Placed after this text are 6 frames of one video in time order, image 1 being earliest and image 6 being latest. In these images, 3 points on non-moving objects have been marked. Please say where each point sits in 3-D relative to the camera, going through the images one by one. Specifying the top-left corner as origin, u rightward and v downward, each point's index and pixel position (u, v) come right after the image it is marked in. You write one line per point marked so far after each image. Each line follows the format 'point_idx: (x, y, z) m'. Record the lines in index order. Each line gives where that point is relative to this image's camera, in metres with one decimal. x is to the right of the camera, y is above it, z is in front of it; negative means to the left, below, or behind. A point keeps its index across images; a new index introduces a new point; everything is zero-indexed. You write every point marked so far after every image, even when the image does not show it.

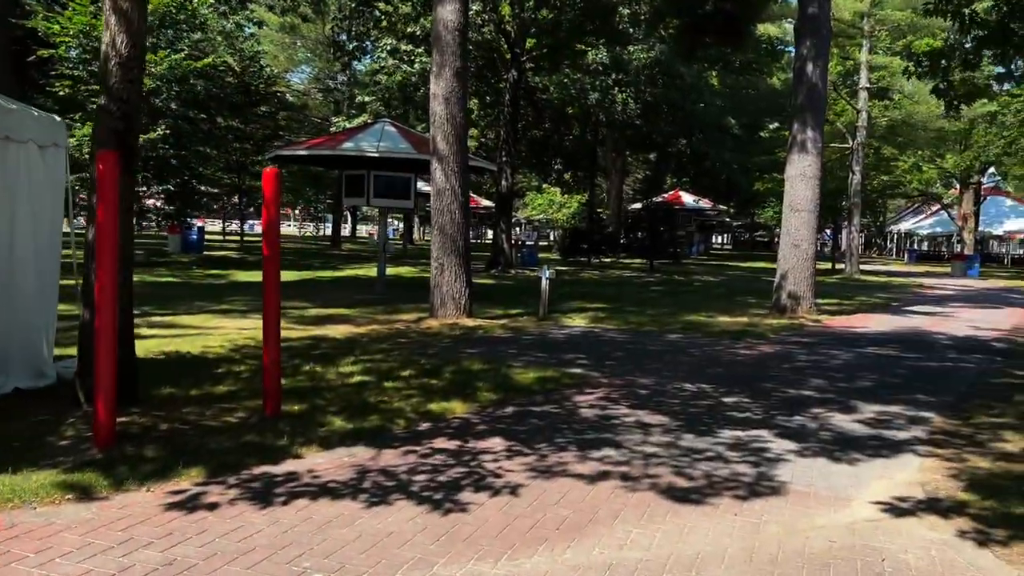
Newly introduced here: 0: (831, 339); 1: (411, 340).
0: (+4.5, -0.7, +11.8) m
1: (-1.3, -0.6, +10.5) m
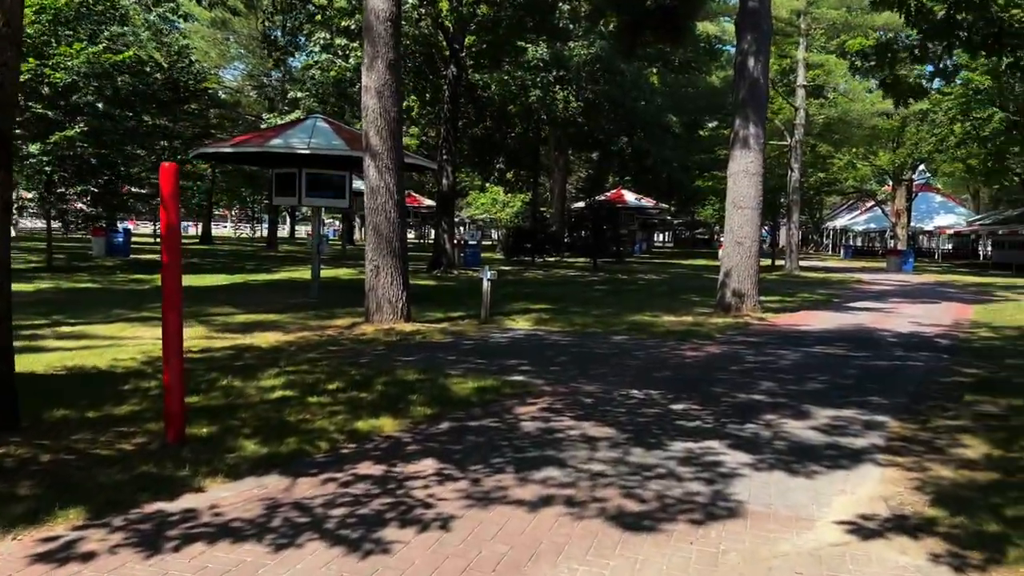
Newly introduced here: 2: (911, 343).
0: (+3.6, -0.7, +11.6) m
1: (-2.0, -0.7, +9.9) m
2: (+5.3, -0.7, +11.2) m
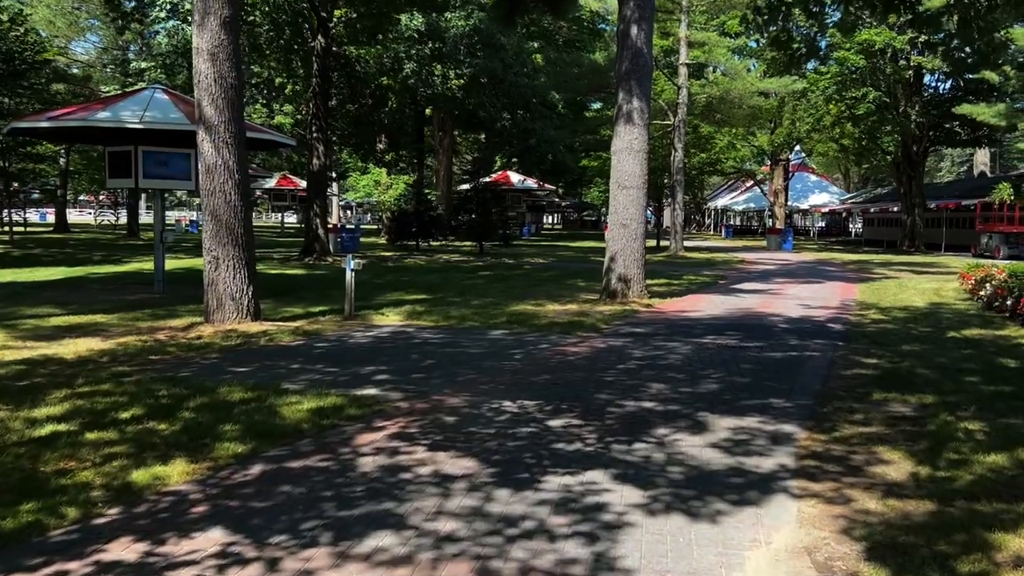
0: (+2.0, -0.5, +10.7) m
1: (-3.4, -0.7, +8.3) m
2: (+3.6, -0.5, +10.5) m
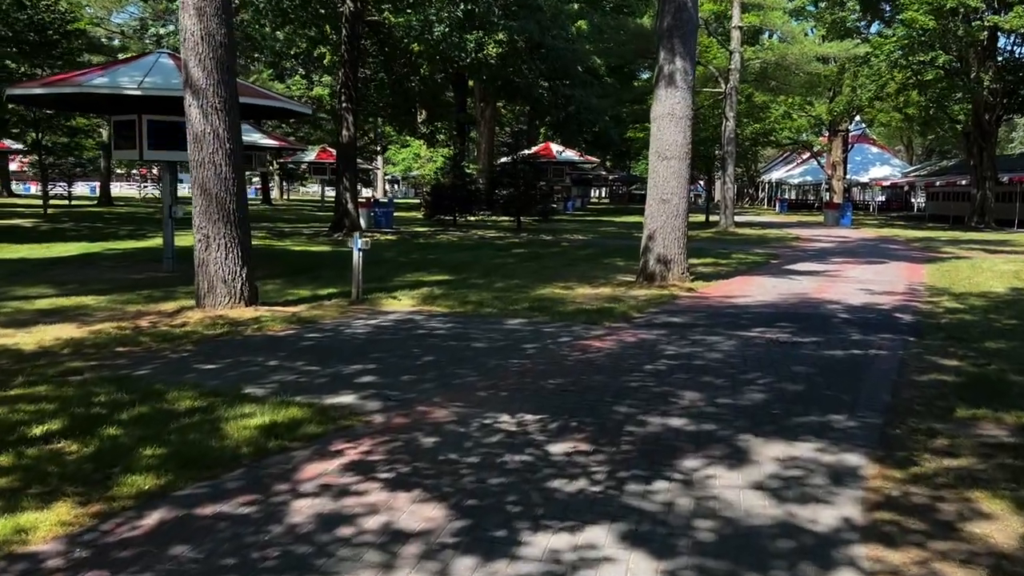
0: (+2.2, -0.3, +9.5) m
1: (-3.3, -0.5, +7.4) m
2: (+3.9, -0.4, +9.2) m
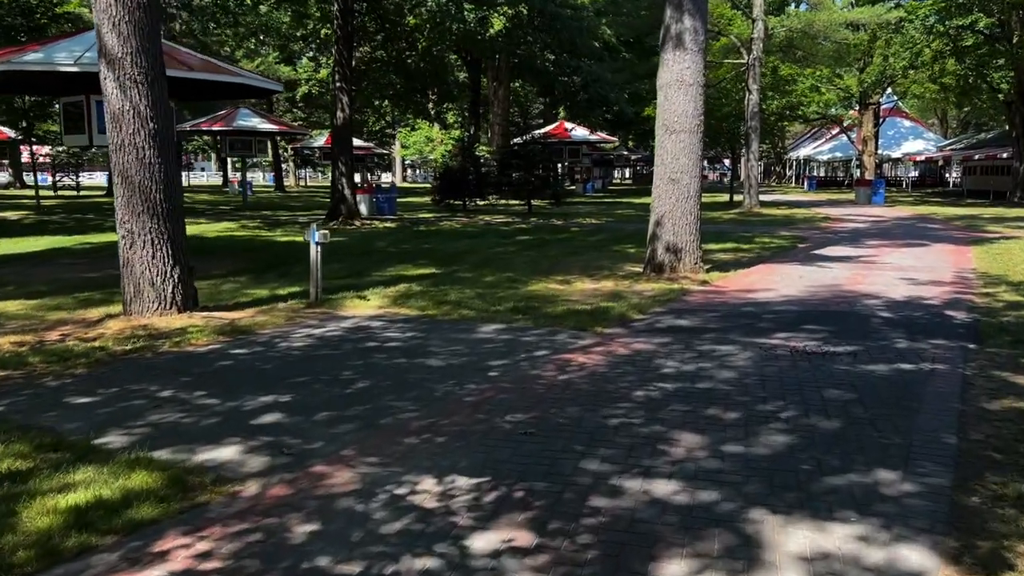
0: (+2.0, -0.3, +8.0) m
1: (-3.6, -0.6, +6.1) m
2: (+3.6, -0.3, +7.6) m
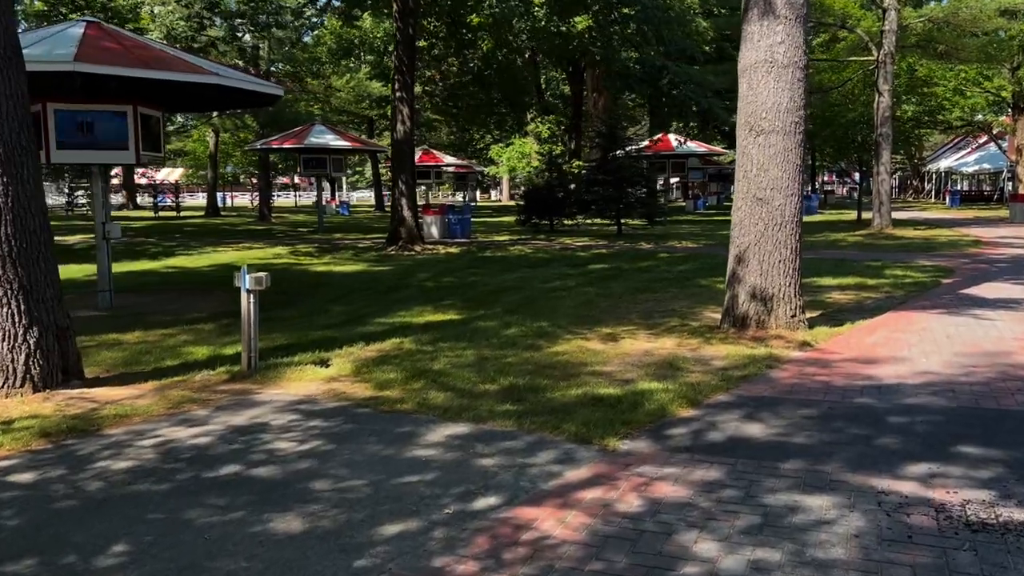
0: (+1.8, -0.8, +5.0) m
1: (-3.9, -1.0, +3.9) m
2: (+3.4, -0.8, +4.4) m
